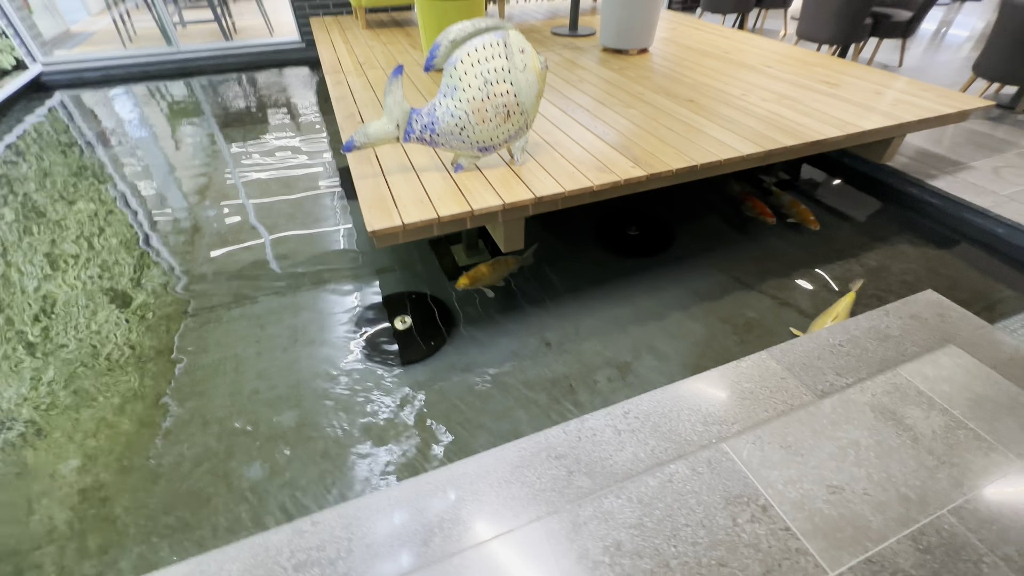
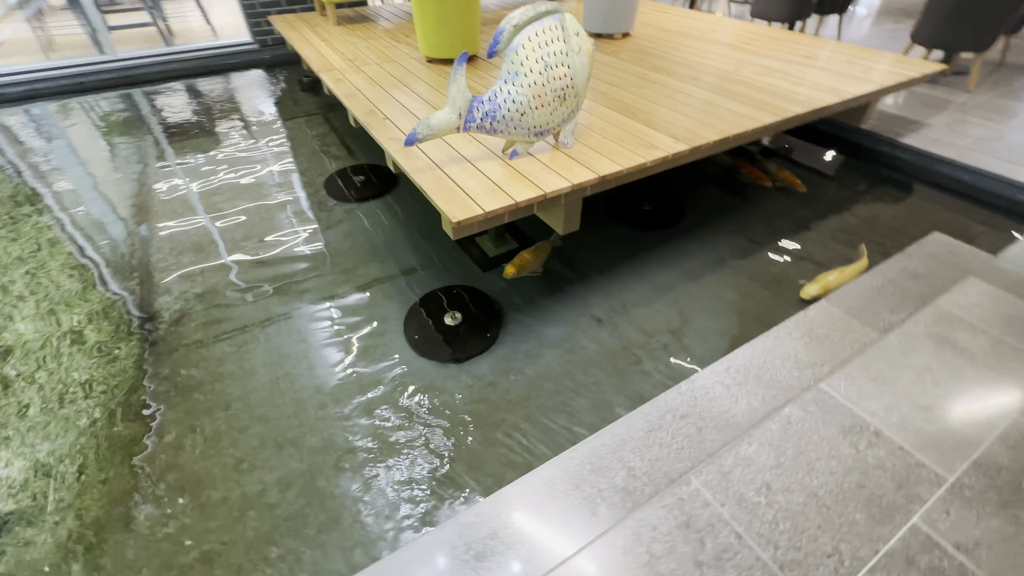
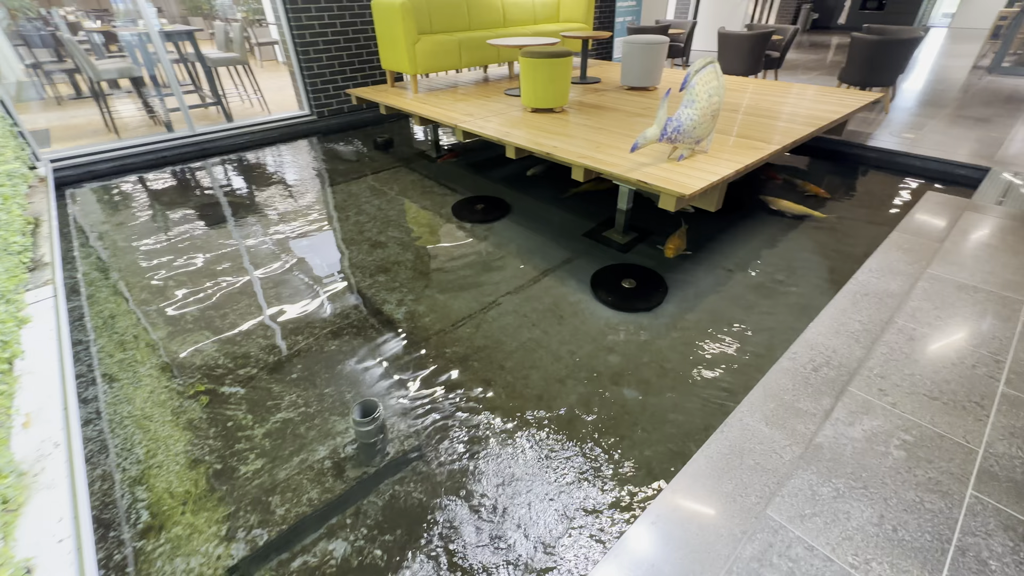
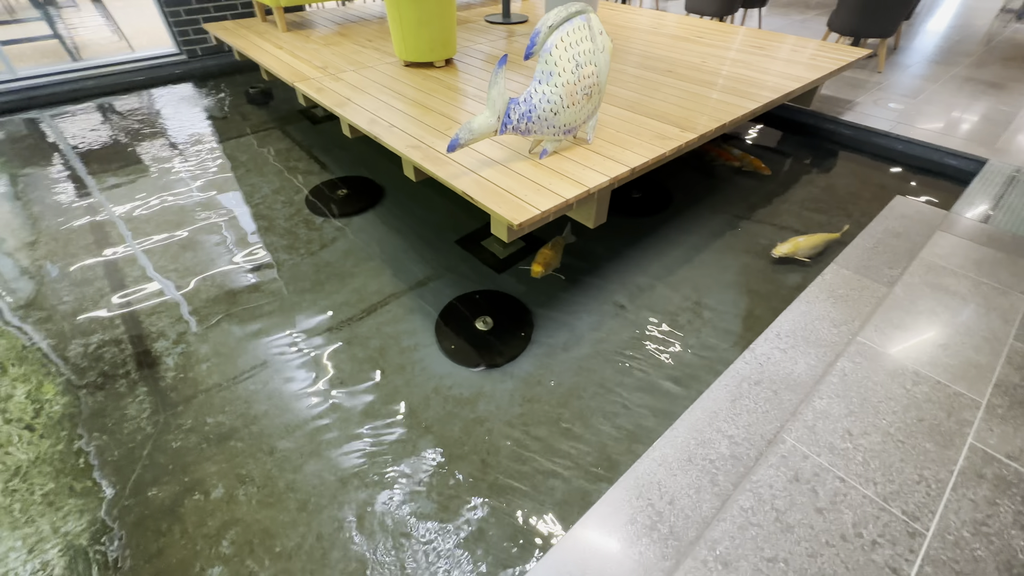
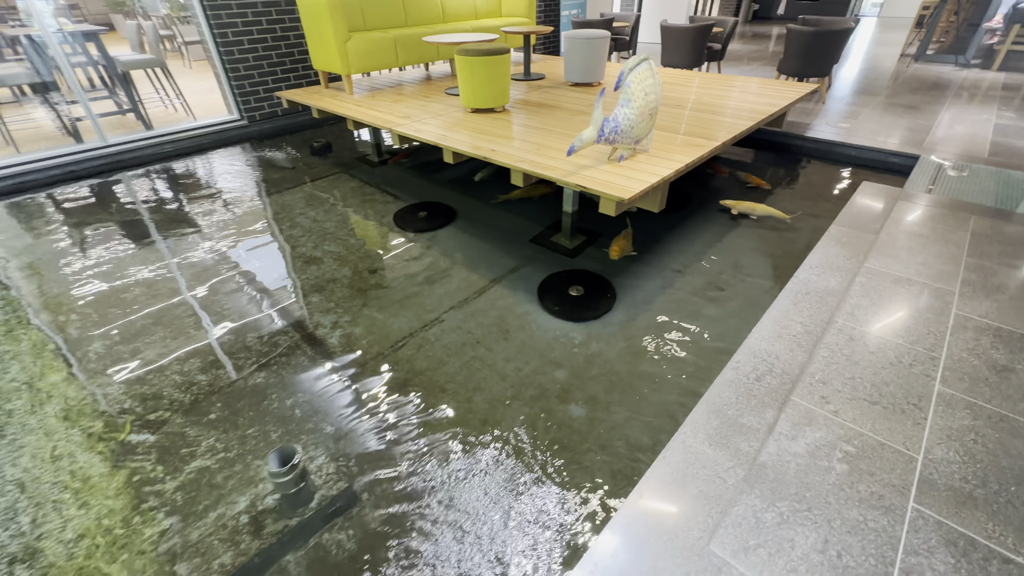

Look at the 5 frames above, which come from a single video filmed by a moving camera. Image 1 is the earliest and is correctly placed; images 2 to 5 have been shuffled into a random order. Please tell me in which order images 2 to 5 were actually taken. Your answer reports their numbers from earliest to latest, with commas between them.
2, 4, 5, 3
